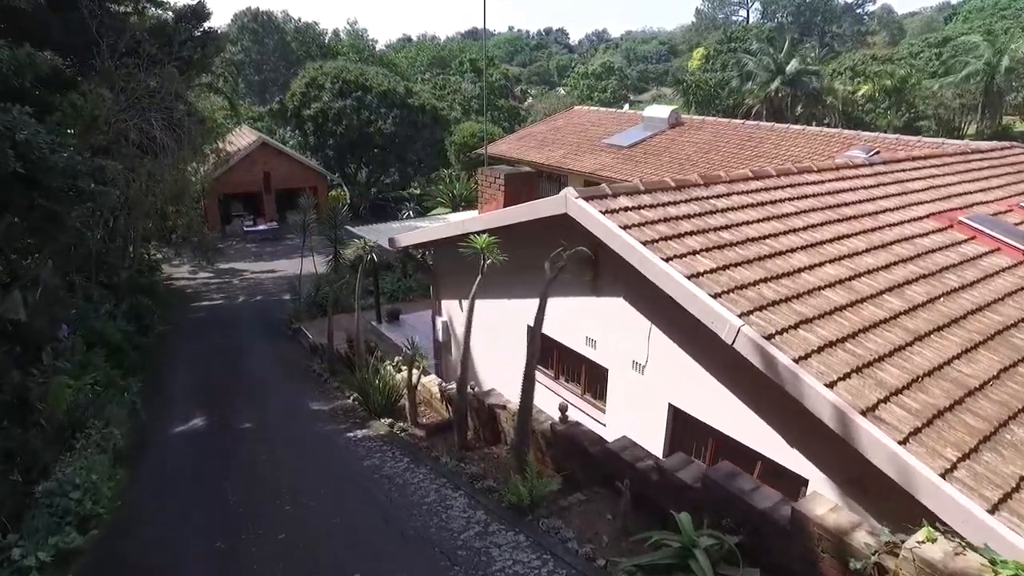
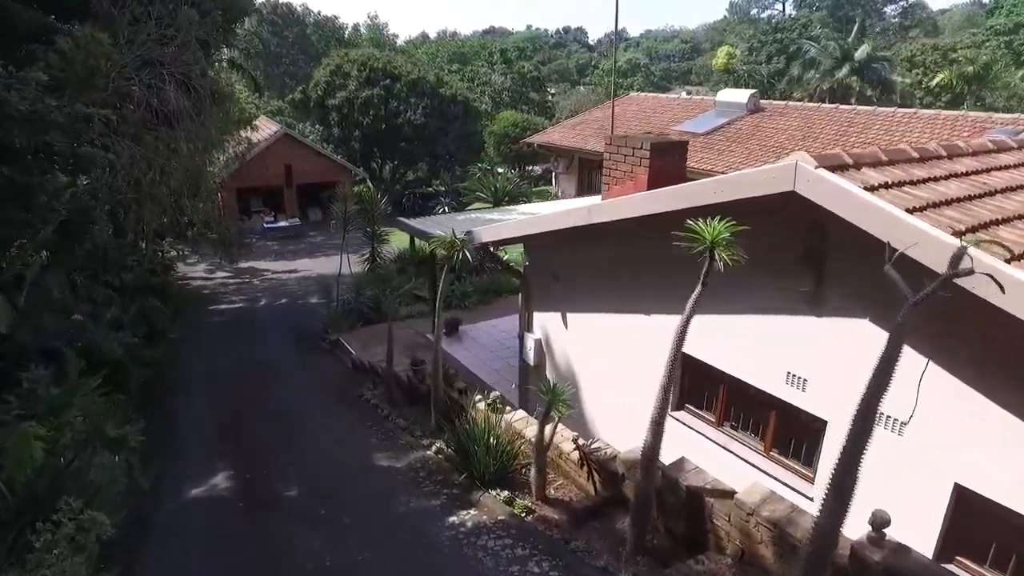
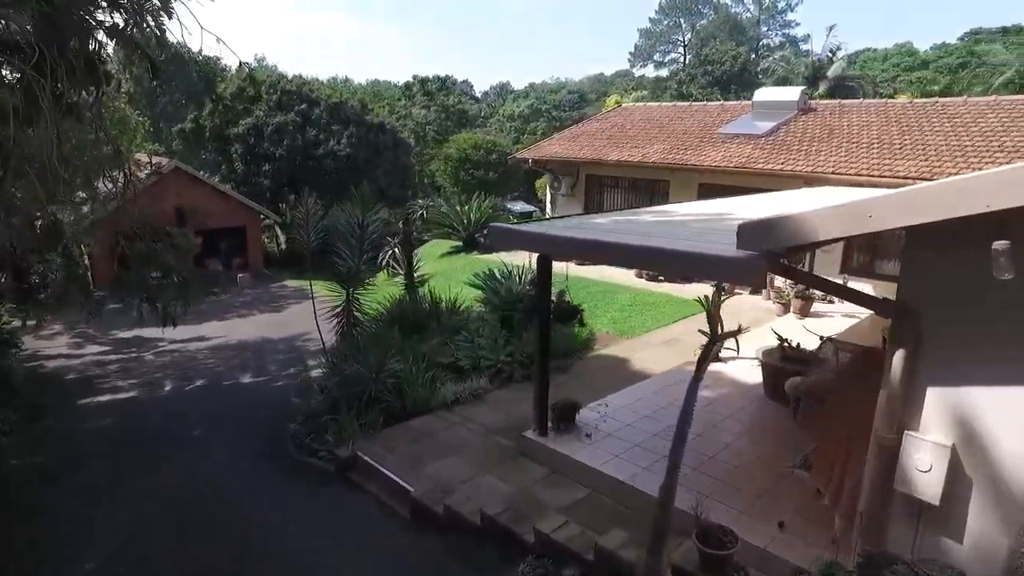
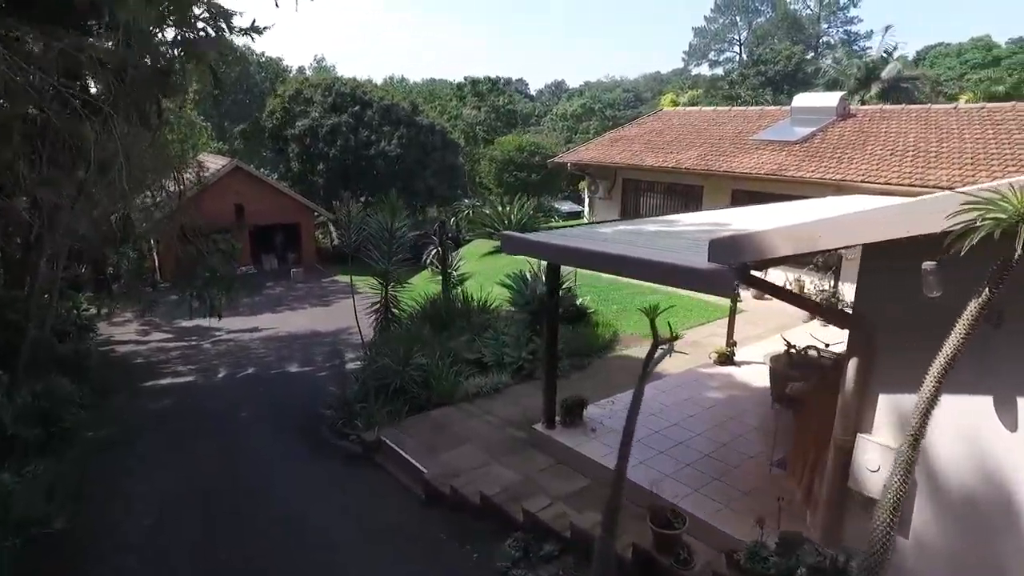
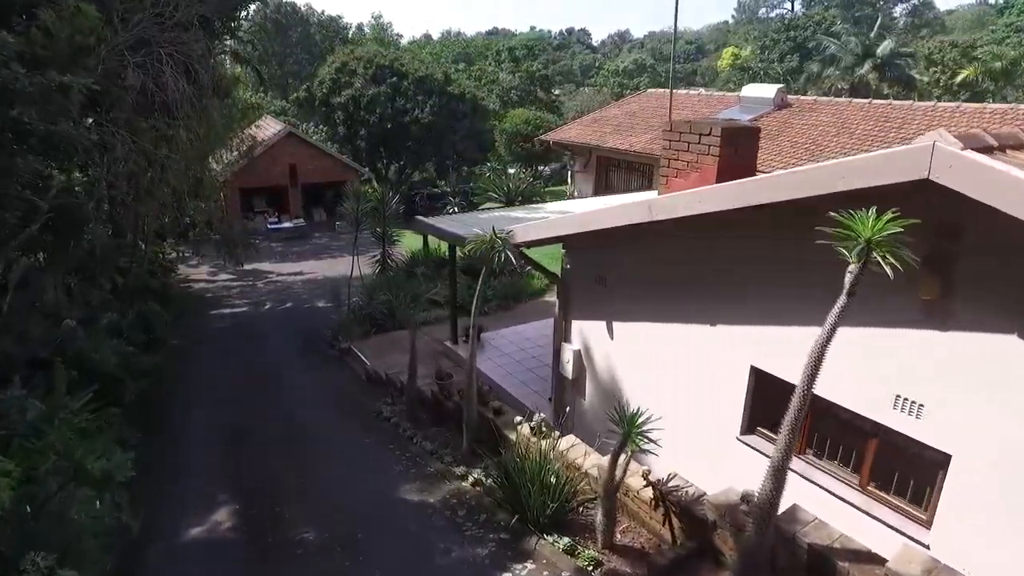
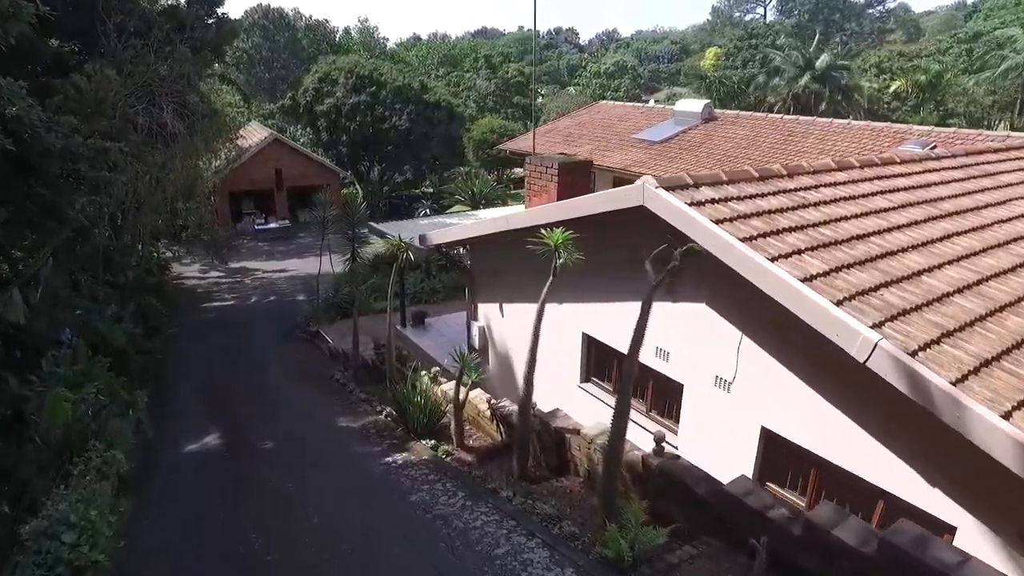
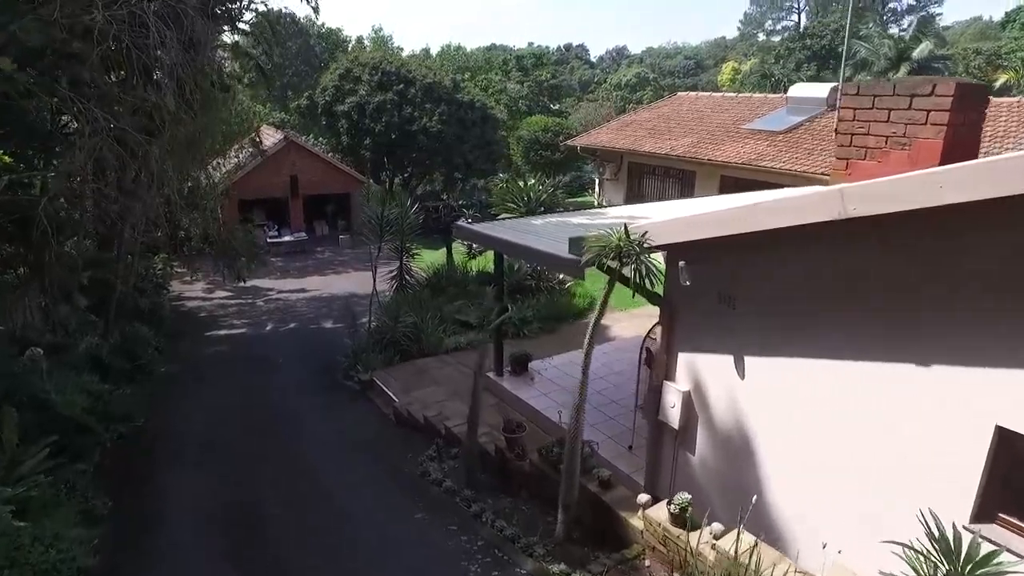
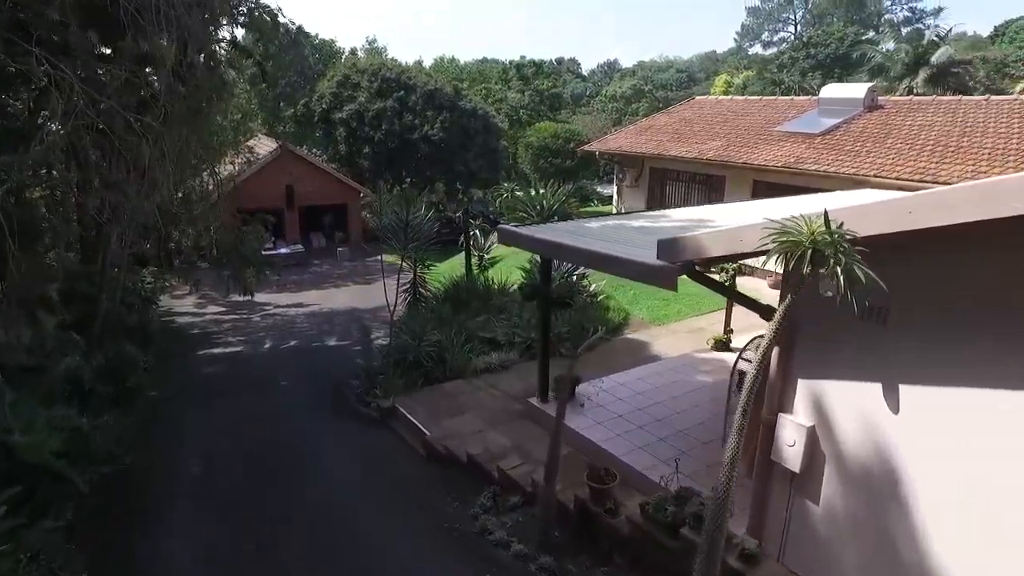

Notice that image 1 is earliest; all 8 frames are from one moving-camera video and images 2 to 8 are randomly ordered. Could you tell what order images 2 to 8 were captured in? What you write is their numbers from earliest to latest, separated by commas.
6, 2, 5, 7, 8, 4, 3
